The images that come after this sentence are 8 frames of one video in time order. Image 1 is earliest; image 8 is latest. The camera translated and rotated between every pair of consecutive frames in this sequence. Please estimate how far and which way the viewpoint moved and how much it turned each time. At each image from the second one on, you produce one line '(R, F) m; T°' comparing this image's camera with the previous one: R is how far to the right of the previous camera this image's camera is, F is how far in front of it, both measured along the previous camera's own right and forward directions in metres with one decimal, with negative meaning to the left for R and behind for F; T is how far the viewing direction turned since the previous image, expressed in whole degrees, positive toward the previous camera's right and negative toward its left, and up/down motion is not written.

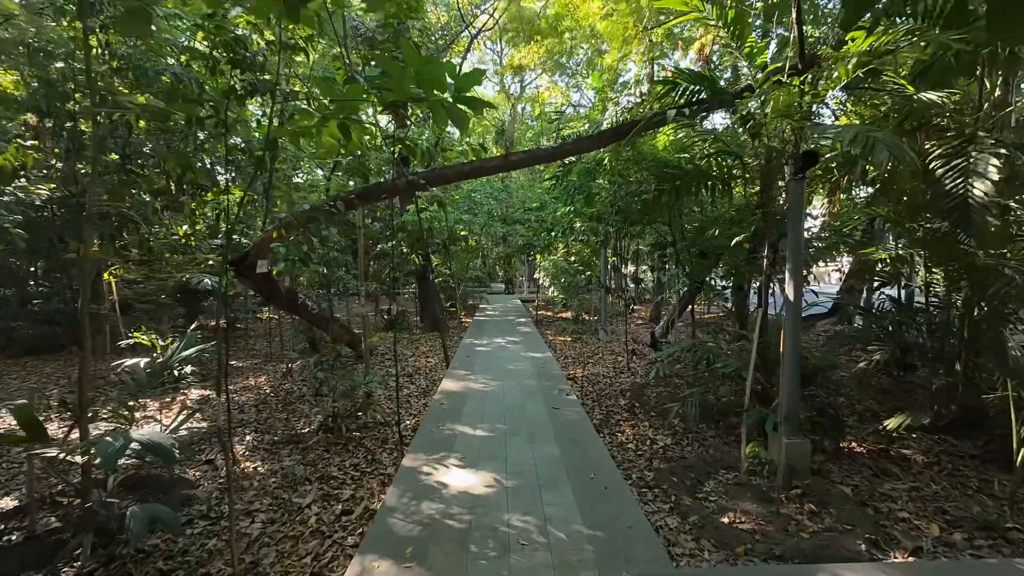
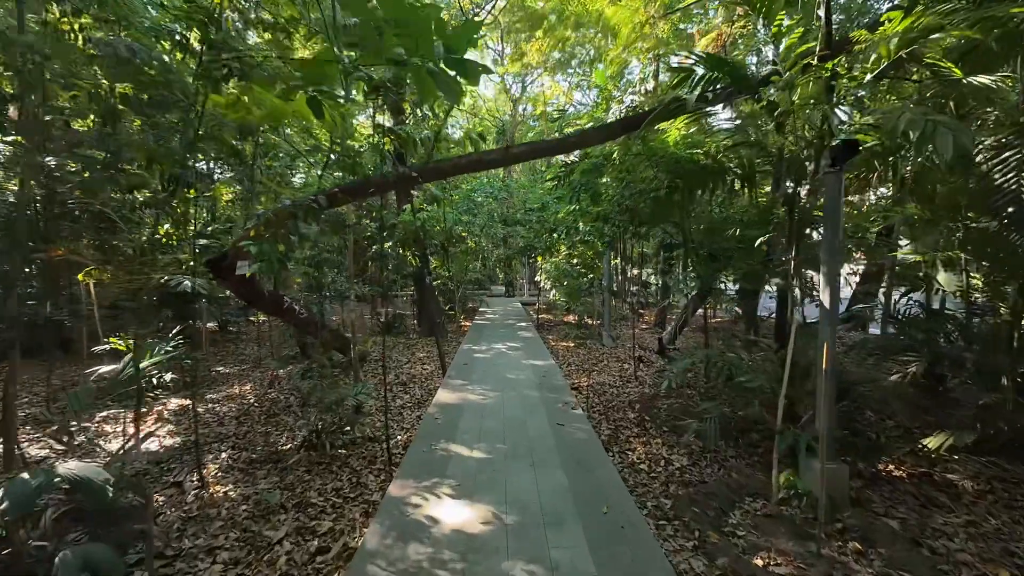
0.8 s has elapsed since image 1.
(0.0, +0.3) m; 0°
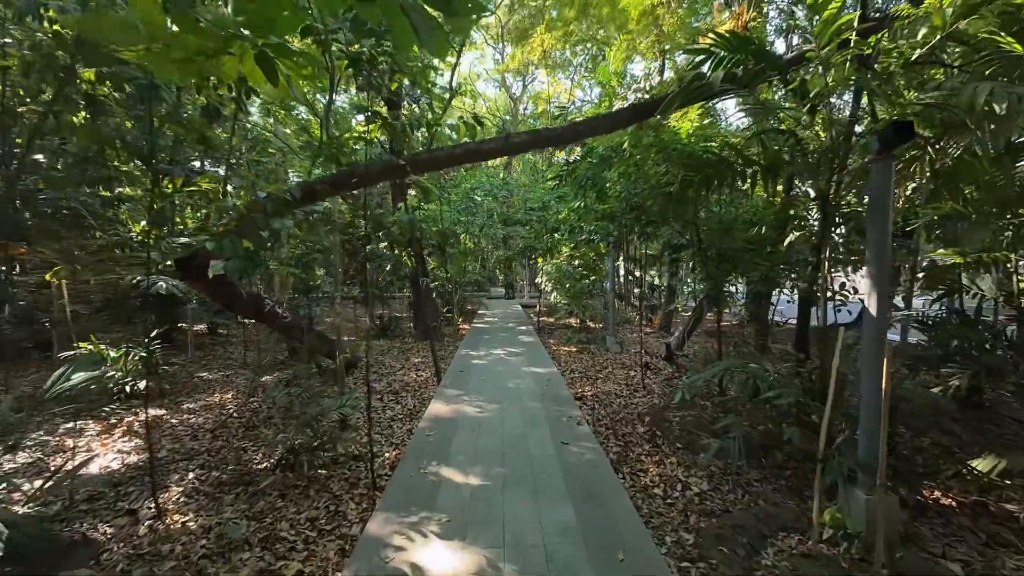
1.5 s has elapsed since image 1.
(0.0, +0.3) m; 0°
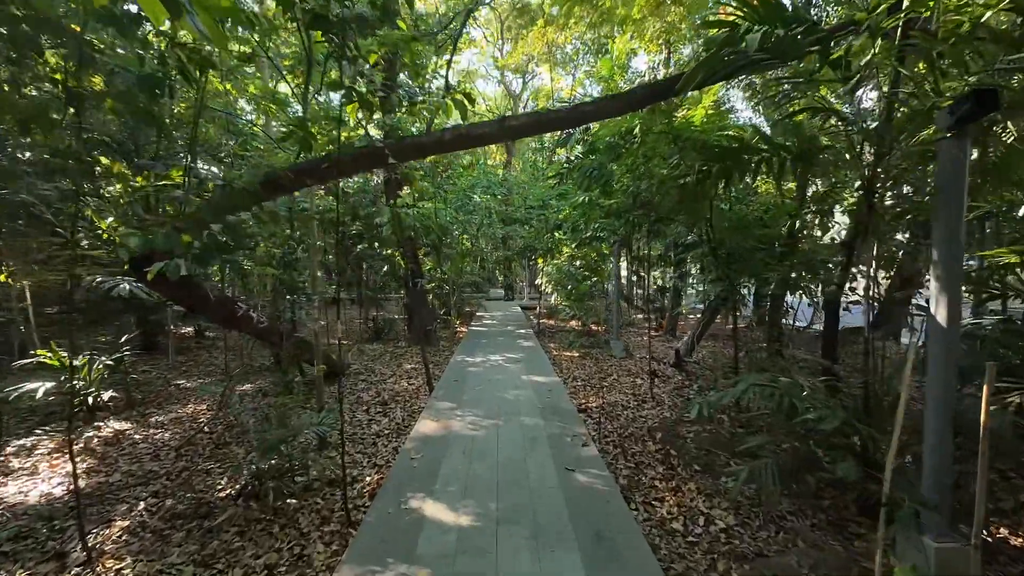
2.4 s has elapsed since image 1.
(0.0, +0.3) m; 0°
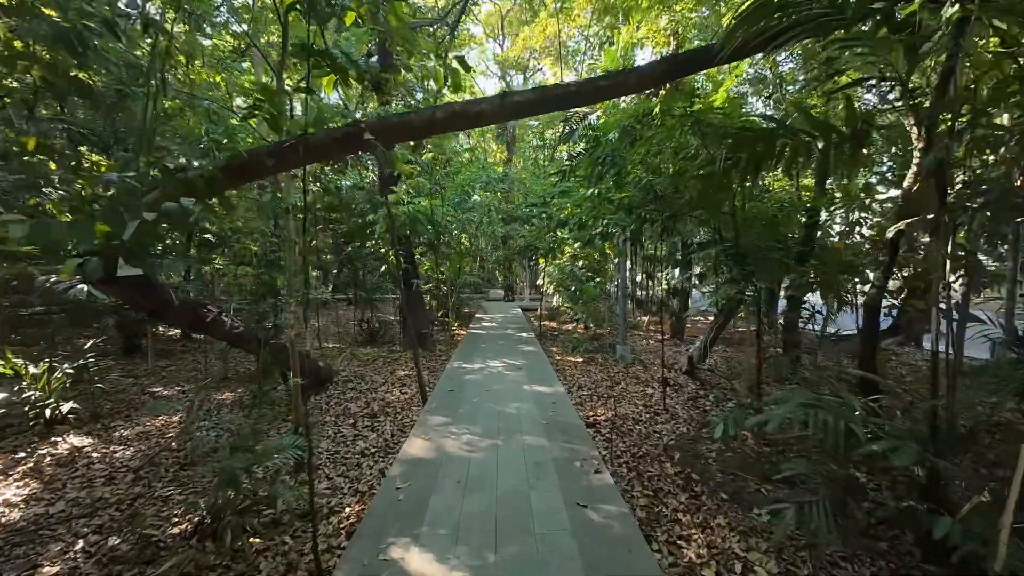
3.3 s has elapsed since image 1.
(0.0, +0.3) m; 0°
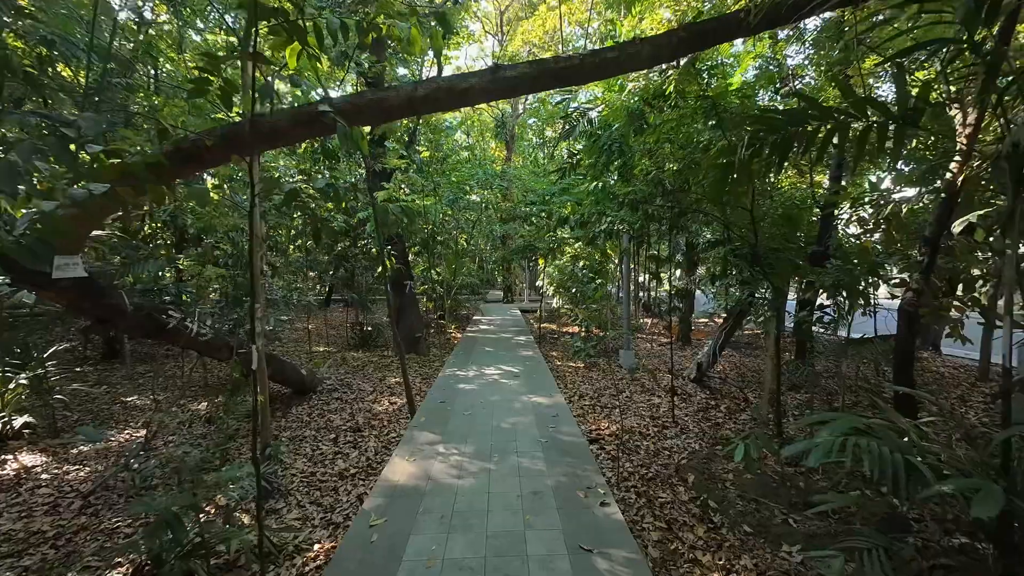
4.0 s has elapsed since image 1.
(0.0, +0.3) m; 0°
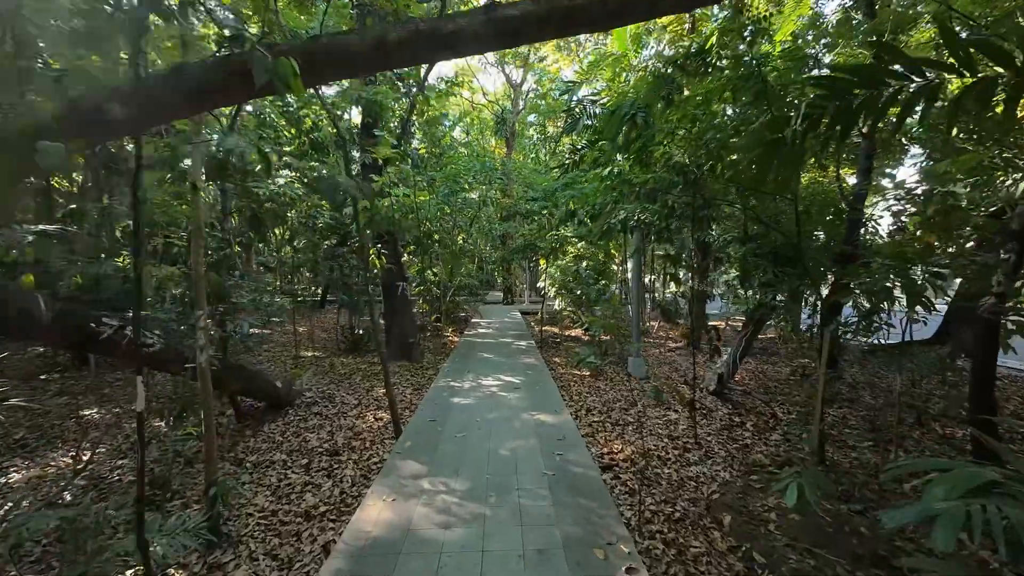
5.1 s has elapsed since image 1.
(0.0, +0.4) m; 0°
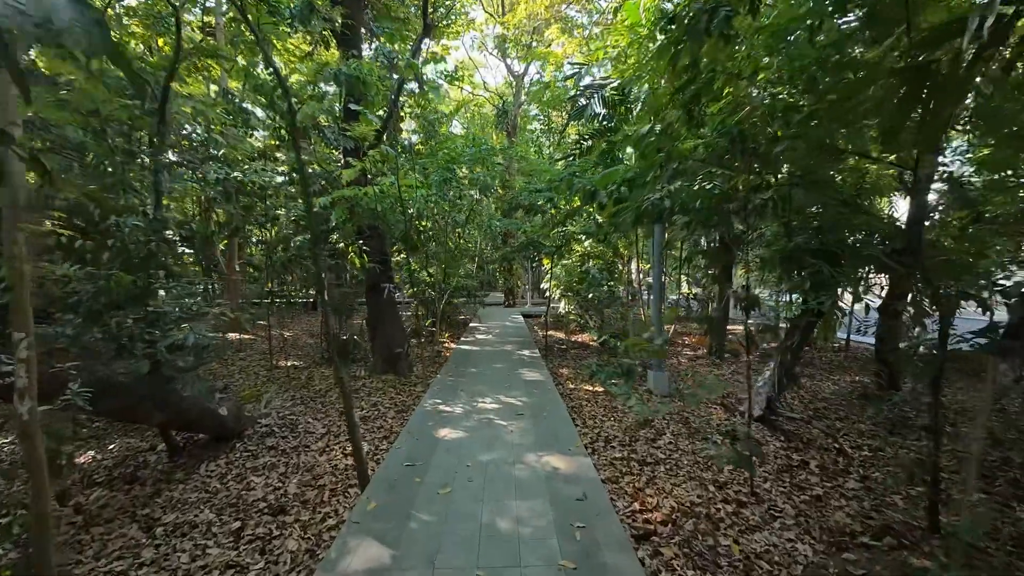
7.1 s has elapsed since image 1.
(0.0, +0.7) m; 0°
